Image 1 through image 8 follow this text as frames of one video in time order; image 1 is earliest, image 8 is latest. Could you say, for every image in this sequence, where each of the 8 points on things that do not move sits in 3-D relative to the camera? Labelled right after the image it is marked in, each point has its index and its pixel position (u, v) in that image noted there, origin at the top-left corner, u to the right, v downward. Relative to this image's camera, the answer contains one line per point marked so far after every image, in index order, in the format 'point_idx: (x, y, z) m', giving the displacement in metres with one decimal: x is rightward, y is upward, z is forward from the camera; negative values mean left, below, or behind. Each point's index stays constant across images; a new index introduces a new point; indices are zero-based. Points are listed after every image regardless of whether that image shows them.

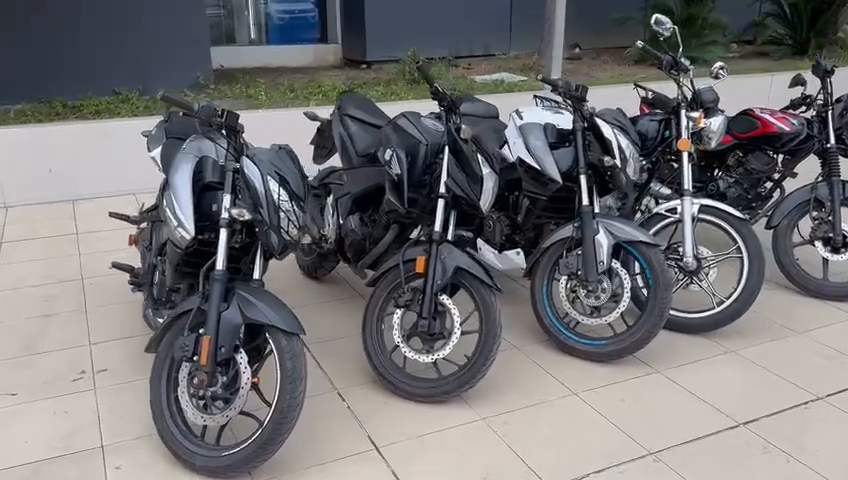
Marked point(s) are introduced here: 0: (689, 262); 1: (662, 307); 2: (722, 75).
0: (+1.3, -0.1, +3.6) m
1: (+1.1, -0.3, +3.2) m
2: (+1.7, +1.0, +4.1) m
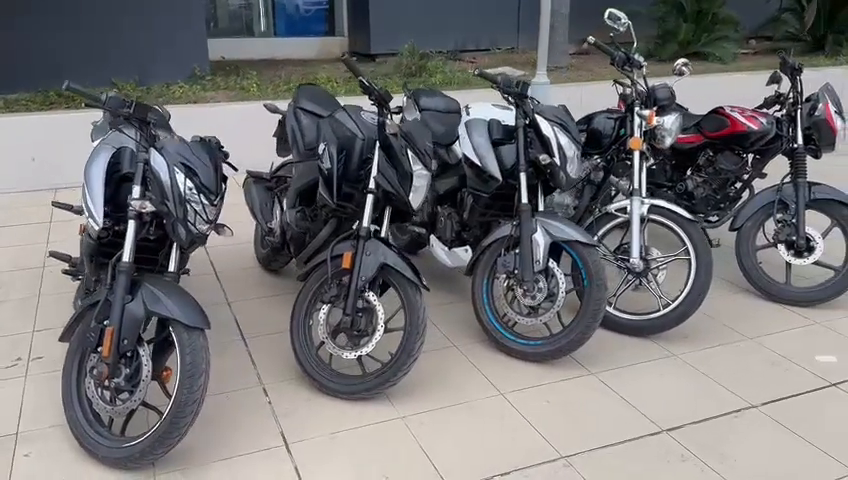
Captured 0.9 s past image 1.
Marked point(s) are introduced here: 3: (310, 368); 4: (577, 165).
0: (+1.1, -0.1, +3.5) m
1: (+0.8, -0.3, +3.1) m
2: (+1.5, +0.9, +4.0) m
3: (-0.5, -0.5, +3.0) m
4: (+0.7, +0.3, +3.3) m
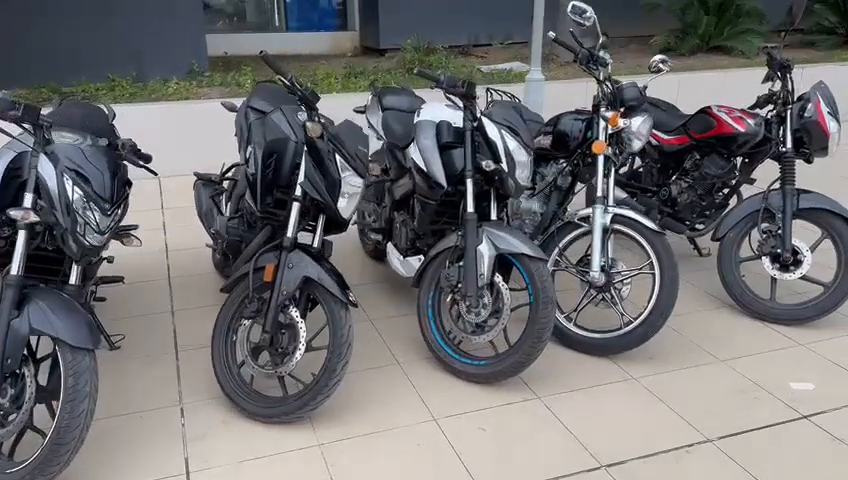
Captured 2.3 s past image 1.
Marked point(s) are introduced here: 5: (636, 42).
0: (+0.8, -0.2, +3.3) m
1: (+0.5, -0.4, +2.9) m
2: (+1.2, +0.9, +3.7) m
3: (-0.8, -0.6, +2.8) m
4: (+0.5, +0.3, +3.1) m
5: (+3.4, +3.1, +11.3) m
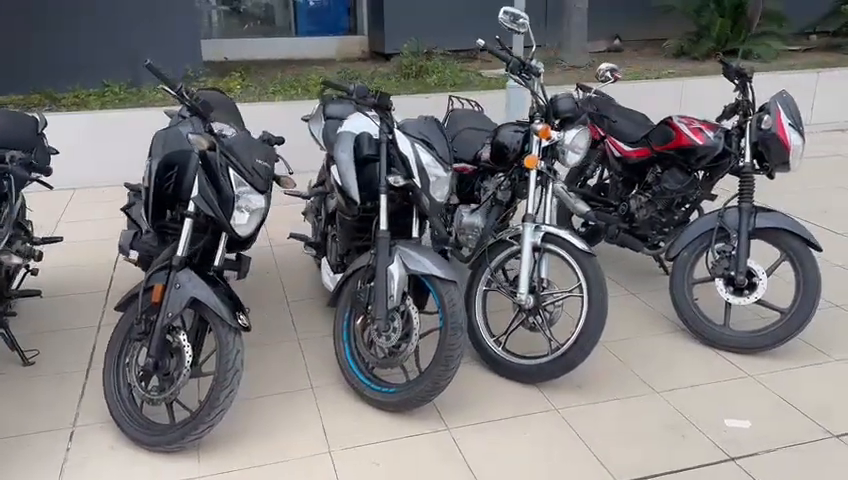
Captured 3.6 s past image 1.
0: (+0.4, -0.3, +3.1) m
1: (+0.1, -0.4, +2.7) m
2: (+0.9, +0.8, +3.5) m
3: (-1.2, -0.7, +2.7) m
4: (+0.1, +0.2, +2.9) m
5: (+3.5, +3.0, +10.9) m
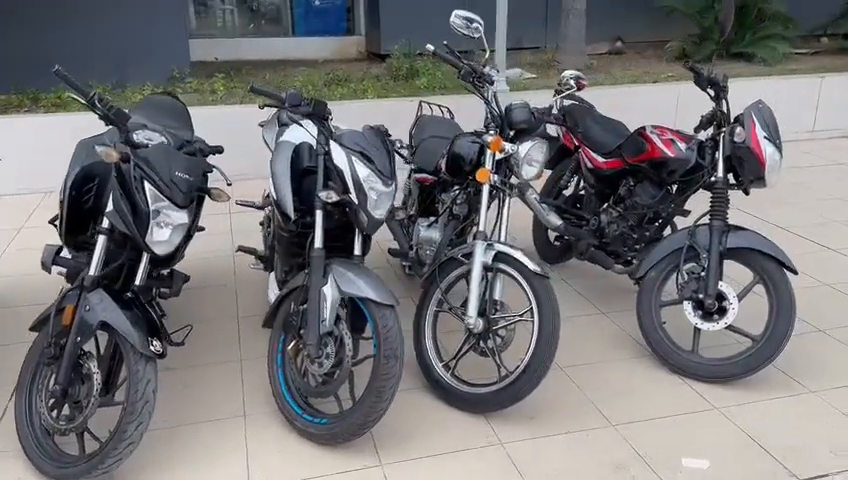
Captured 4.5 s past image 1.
0: (+0.2, -0.3, +2.9) m
1: (-0.2, -0.5, +2.5) m
2: (+0.7, +0.7, +3.3) m
3: (-1.4, -0.7, +2.5) m
4: (-0.1, +0.1, +2.7) m
5: (+3.4, +2.9, +10.7) m
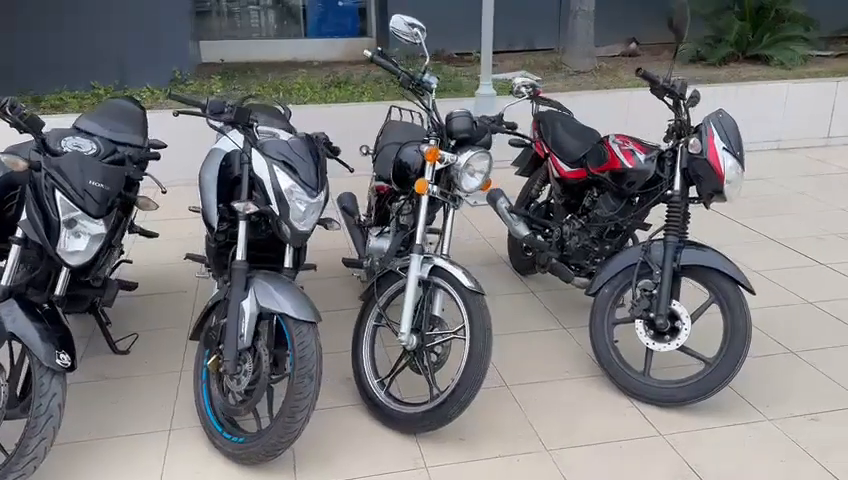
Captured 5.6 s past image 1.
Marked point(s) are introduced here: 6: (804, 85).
0: (-0.1, -0.4, +2.8) m
1: (-0.4, -0.6, +2.4) m
2: (+0.5, +0.7, +3.2) m
3: (-1.7, -0.7, +2.5) m
4: (-0.4, +0.1, +2.6) m
5: (+3.6, +2.8, +10.4) m
6: (+3.9, +1.6, +7.3) m
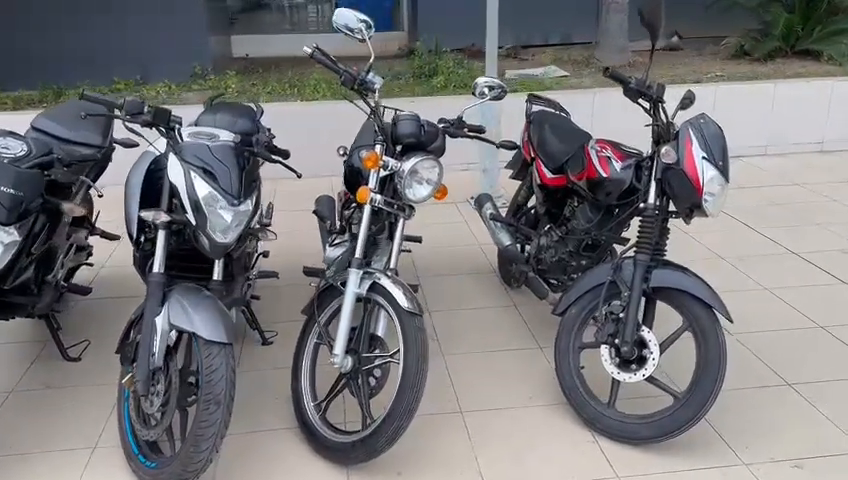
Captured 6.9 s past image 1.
0: (-0.3, -0.4, +2.5) m
1: (-0.7, -0.6, +2.2) m
2: (+0.3, +0.6, +2.9) m
3: (-2.0, -0.8, +2.4) m
4: (-0.7, 0.0, +2.4) m
5: (+4.0, +2.7, +9.9) m
6: (+4.0, +1.5, +6.7) m
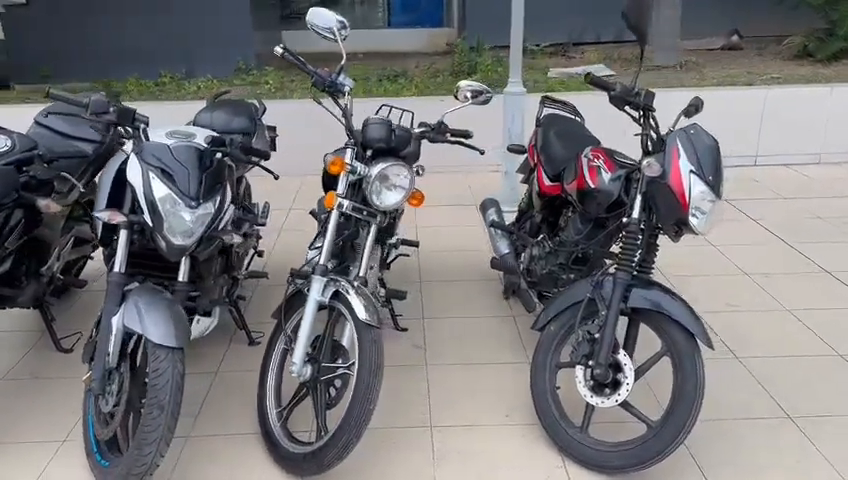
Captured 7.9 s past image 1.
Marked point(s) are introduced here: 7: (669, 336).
0: (-0.5, -0.5, +2.5) m
1: (-0.9, -0.6, +2.2) m
2: (+0.2, +0.6, +2.8) m
3: (-2.1, -0.7, +2.5) m
4: (-0.8, 0.0, +2.4) m
5: (+4.6, +2.6, +9.4) m
6: (+4.3, +1.3, +6.2) m
7: (+0.8, -0.3, +2.4) m
